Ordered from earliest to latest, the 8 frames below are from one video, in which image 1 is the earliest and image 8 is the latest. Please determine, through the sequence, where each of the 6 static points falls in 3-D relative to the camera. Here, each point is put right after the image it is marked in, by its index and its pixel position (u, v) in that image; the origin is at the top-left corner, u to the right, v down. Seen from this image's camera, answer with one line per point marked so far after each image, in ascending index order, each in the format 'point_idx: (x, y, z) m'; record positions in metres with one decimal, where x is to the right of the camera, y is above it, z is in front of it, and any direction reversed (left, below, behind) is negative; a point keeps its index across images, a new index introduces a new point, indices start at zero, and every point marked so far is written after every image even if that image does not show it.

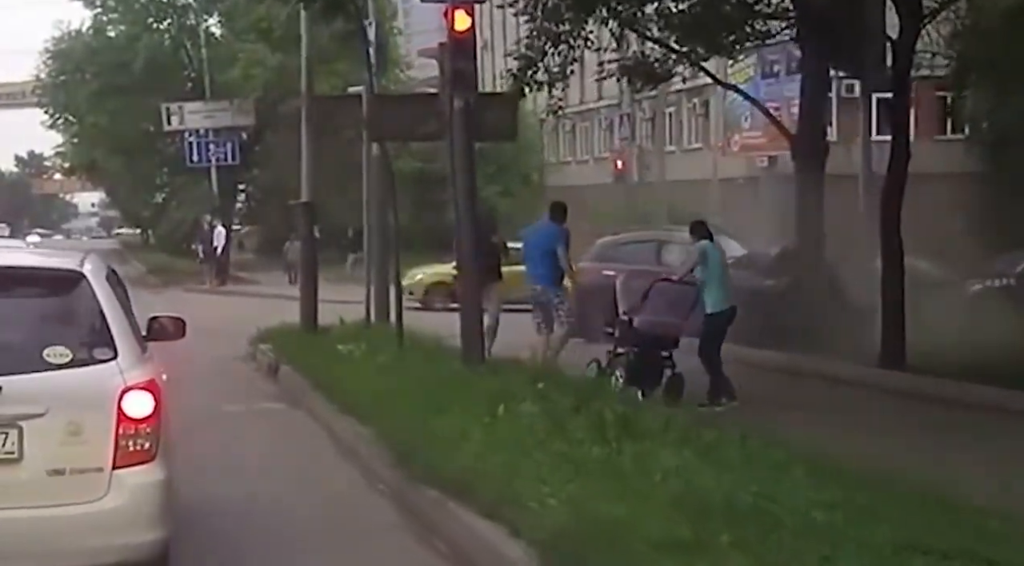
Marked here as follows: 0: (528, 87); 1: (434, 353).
0: (+0.2, +2.0, +18.5) m
1: (-0.7, -0.6, +16.6) m
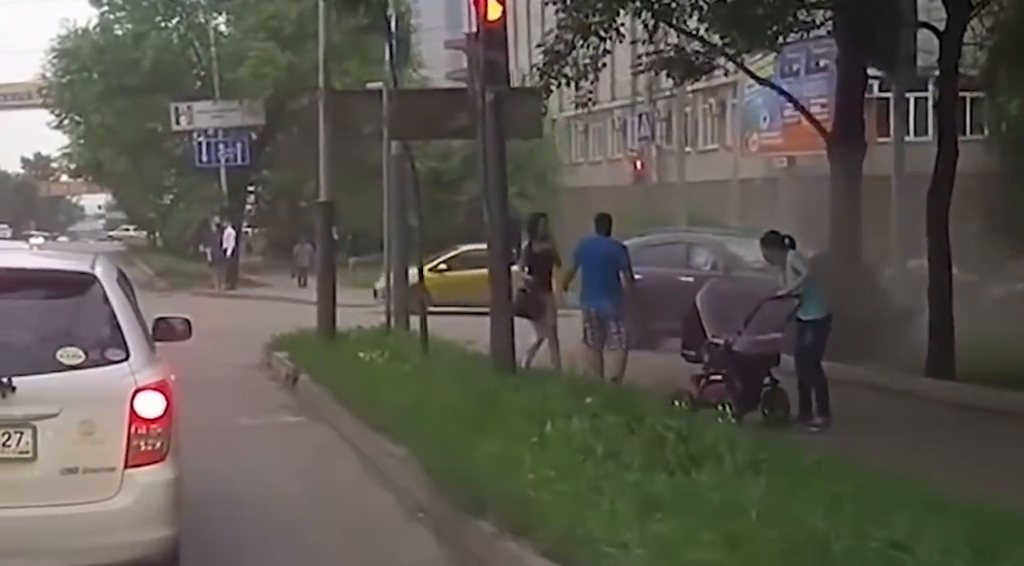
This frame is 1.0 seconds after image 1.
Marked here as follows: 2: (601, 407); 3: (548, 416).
0: (+0.4, +2.0, +17.6) m
1: (-0.5, -0.7, +15.7) m
2: (+0.6, -0.8, +11.0) m
3: (+0.2, -0.8, +10.4) m
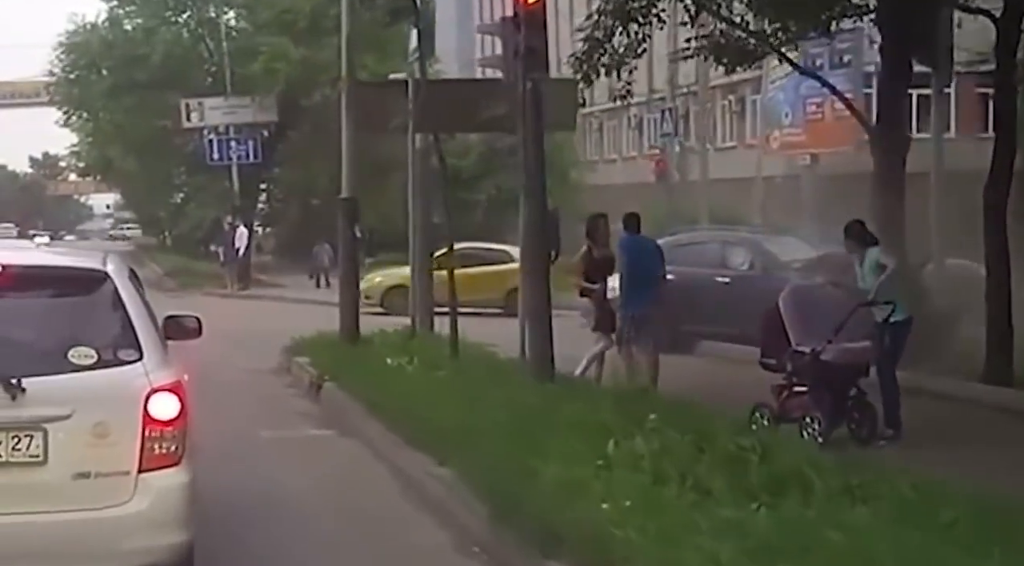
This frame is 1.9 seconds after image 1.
0: (+0.8, +2.0, +16.6) m
1: (-0.1, -0.7, +14.7) m
2: (+0.9, -0.8, +10.0) m
3: (+0.5, -0.8, +9.4) m
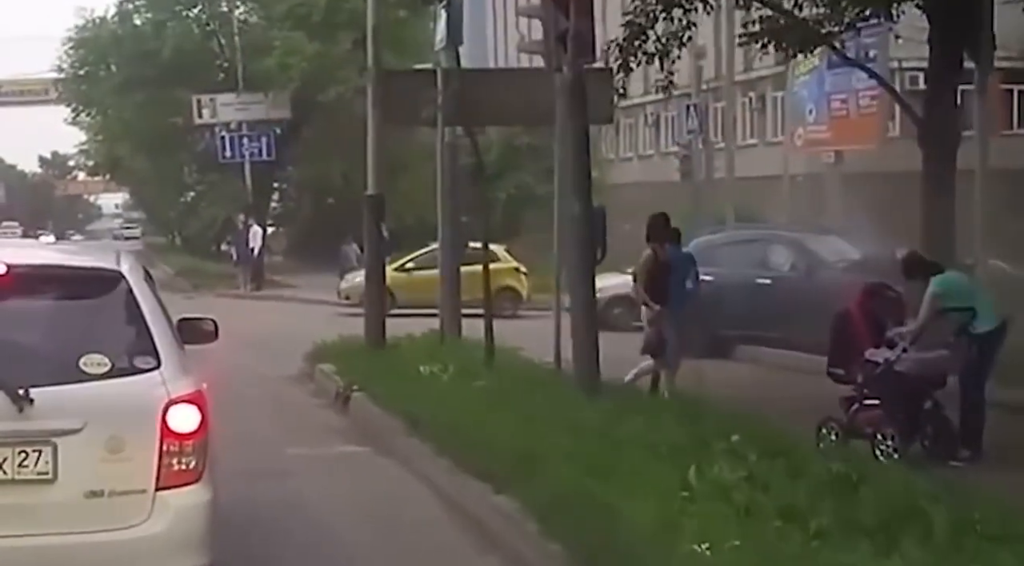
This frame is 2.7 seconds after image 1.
0: (+1.1, +2.0, +15.6) m
1: (+0.2, -0.7, +13.7) m
2: (+1.2, -0.8, +9.0) m
3: (+0.8, -0.8, +8.4) m
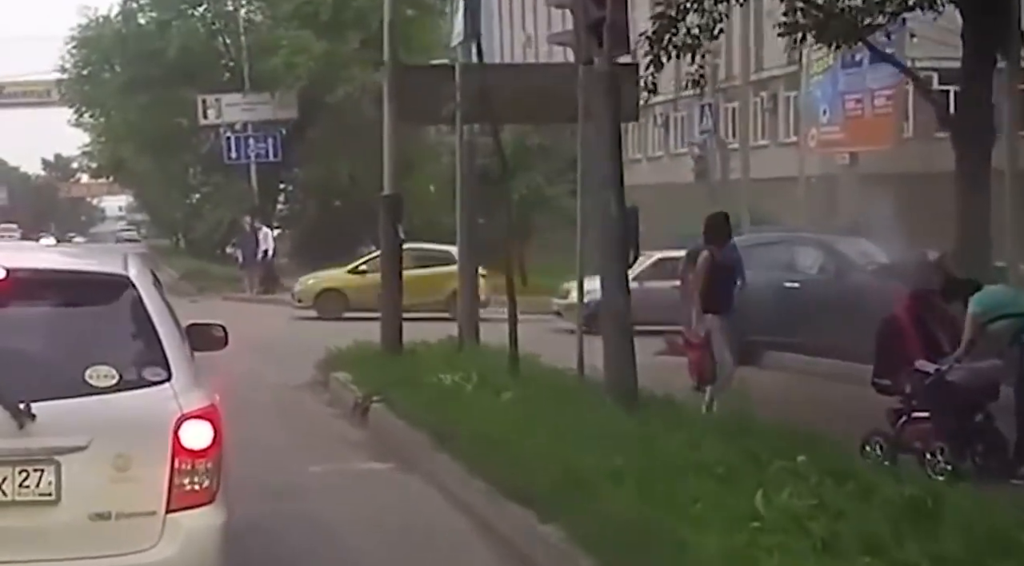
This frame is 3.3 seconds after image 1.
0: (+1.3, +1.9, +14.9) m
1: (+0.4, -0.8, +13.0) m
2: (+1.3, -0.9, +8.3) m
3: (+1.0, -0.9, +7.7) m
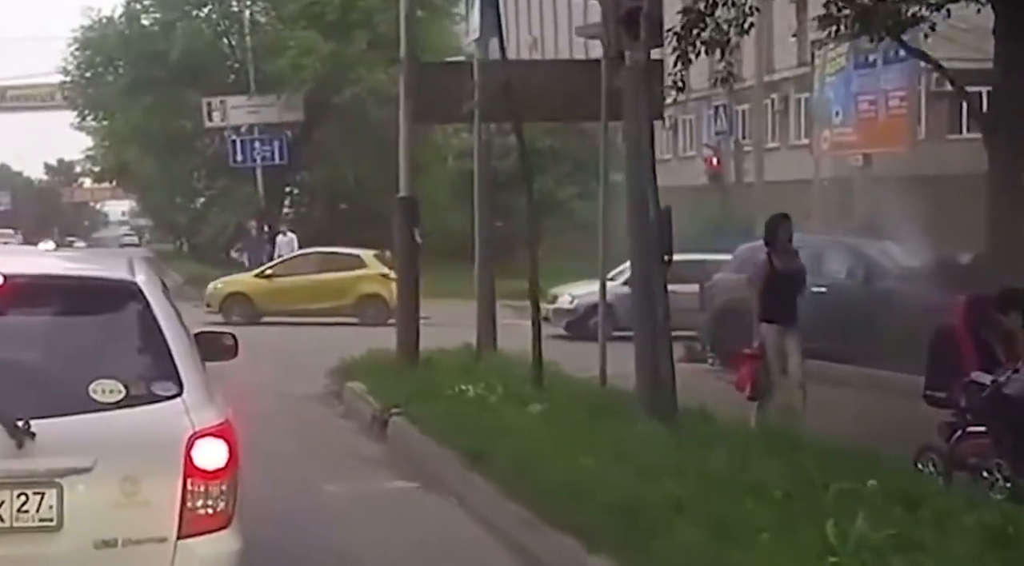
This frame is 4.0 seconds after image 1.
0: (+1.5, +1.9, +14.3) m
1: (+0.6, -0.8, +12.4) m
2: (+1.5, -0.9, +7.7) m
3: (+1.2, -0.9, +7.1) m
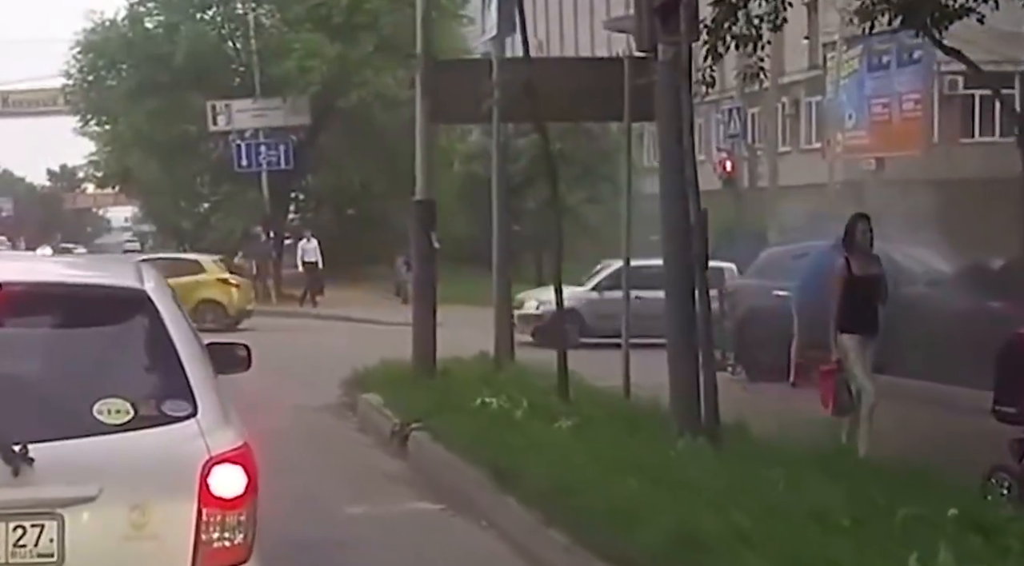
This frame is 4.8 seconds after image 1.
0: (+1.6, +1.8, +13.7) m
1: (+0.7, -0.8, +11.7) m
2: (+1.7, -0.9, +7.1) m
3: (+1.4, -0.9, +6.4) m
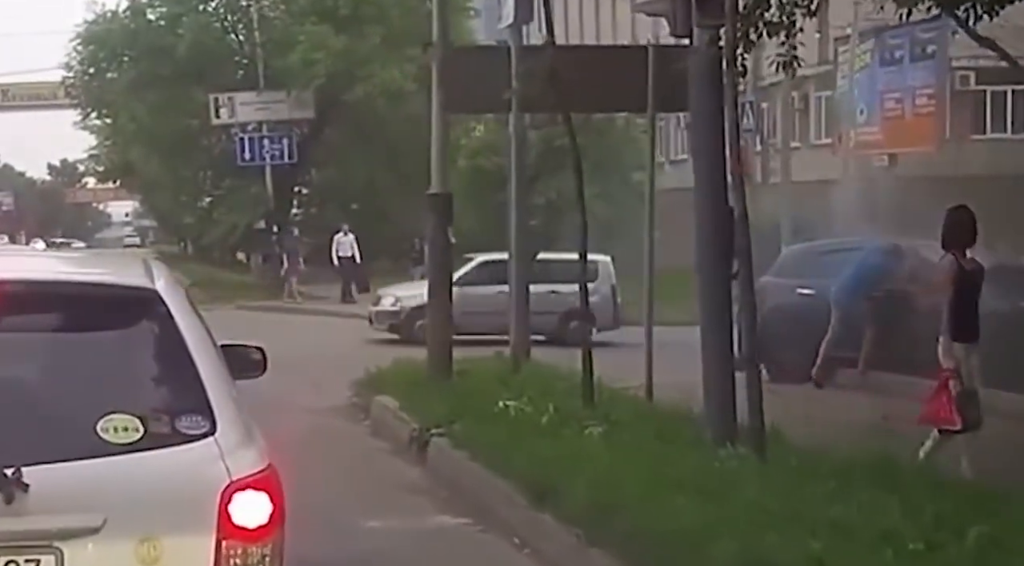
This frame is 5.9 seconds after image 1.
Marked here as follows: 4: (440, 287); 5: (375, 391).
0: (+1.8, +1.8, +13.1) m
1: (+0.9, -0.8, +11.1) m
2: (+1.8, -0.9, +6.5) m
3: (+1.5, -0.9, +5.8) m
4: (-0.6, 0.0, +14.2) m
5: (-1.1, -0.9, +14.4) m
